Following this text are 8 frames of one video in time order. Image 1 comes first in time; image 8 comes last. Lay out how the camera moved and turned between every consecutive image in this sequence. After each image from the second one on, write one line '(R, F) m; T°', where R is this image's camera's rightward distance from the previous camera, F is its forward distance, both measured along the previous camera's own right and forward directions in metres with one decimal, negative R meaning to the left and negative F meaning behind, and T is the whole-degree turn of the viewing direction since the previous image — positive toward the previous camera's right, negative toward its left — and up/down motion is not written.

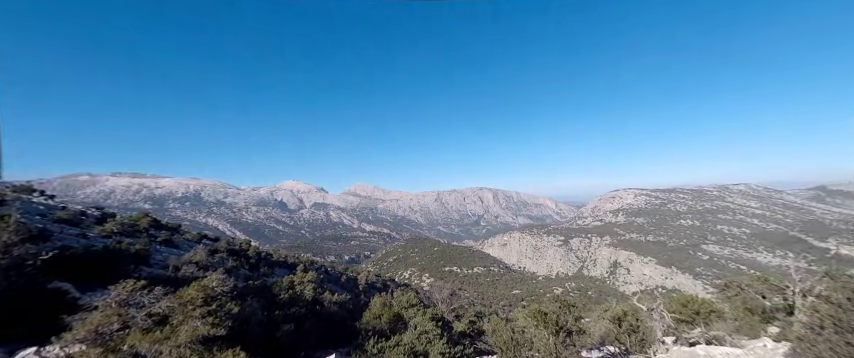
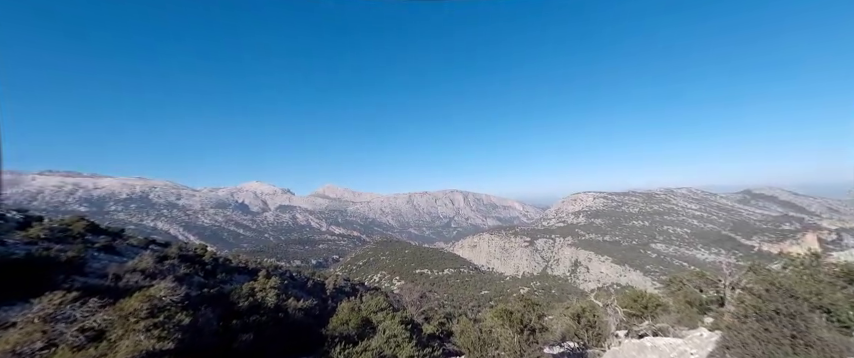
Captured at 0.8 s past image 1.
(+0.2, -0.4) m; +5°
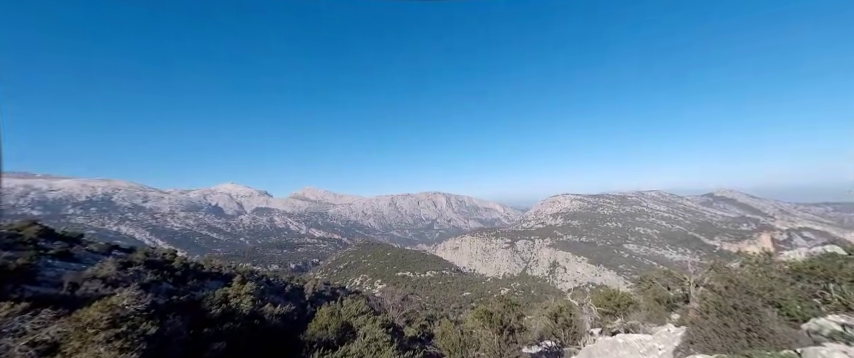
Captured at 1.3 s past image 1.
(+0.1, -0.2) m; +3°
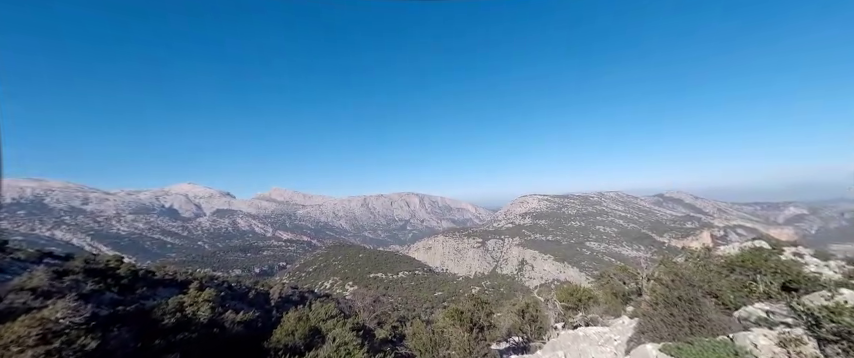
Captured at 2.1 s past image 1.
(+0.1, -0.4) m; +5°
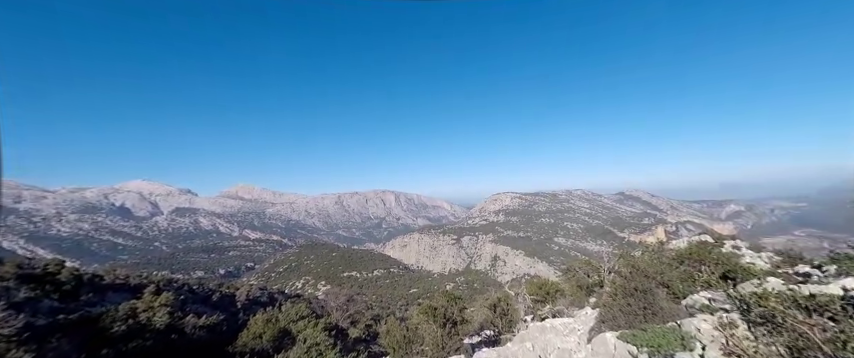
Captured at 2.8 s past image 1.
(+0.1, -0.4) m; +4°
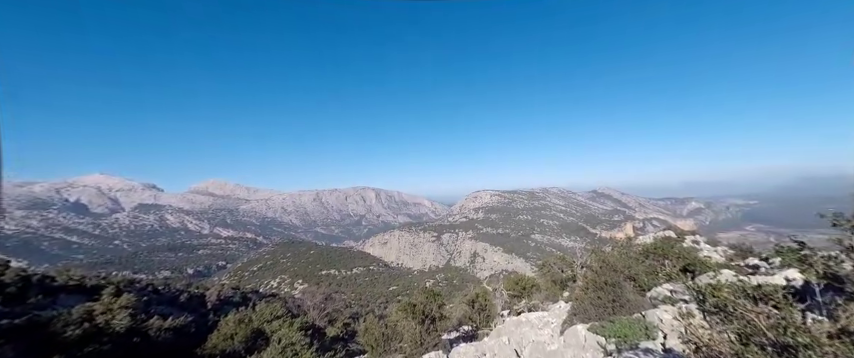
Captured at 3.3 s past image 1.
(+0.2, -0.2) m; +3°
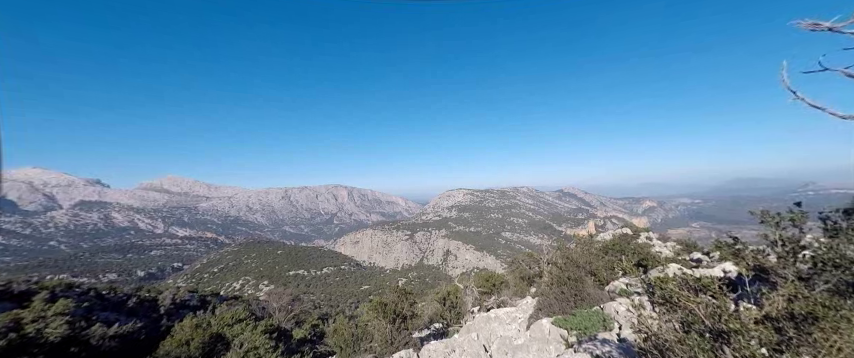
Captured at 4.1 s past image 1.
(+0.2, -0.1) m; +4°
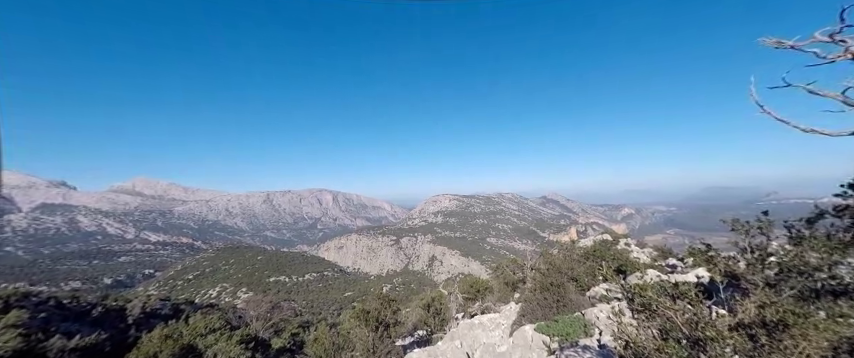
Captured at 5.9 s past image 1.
(+0.1, 0.0) m; +2°
